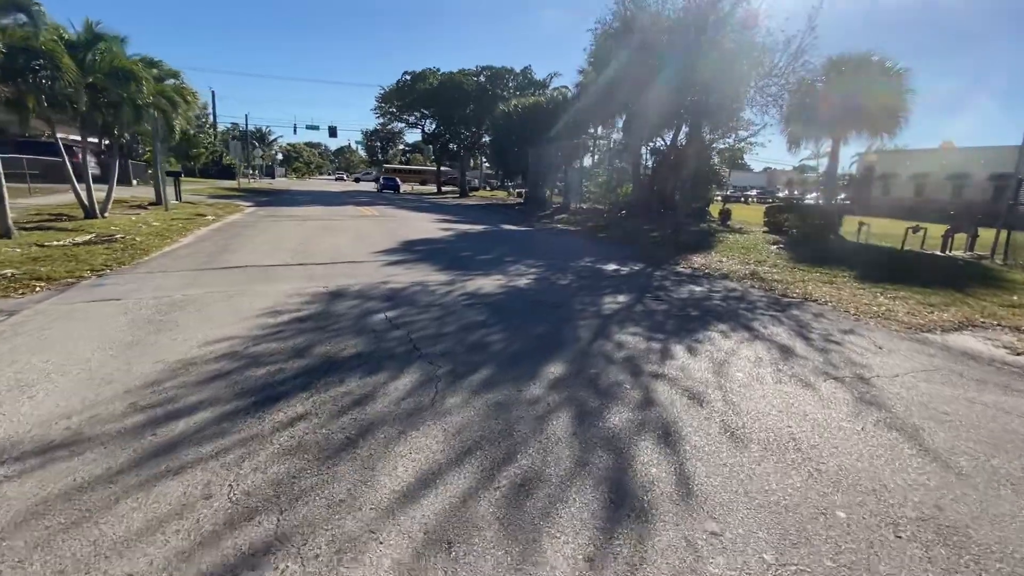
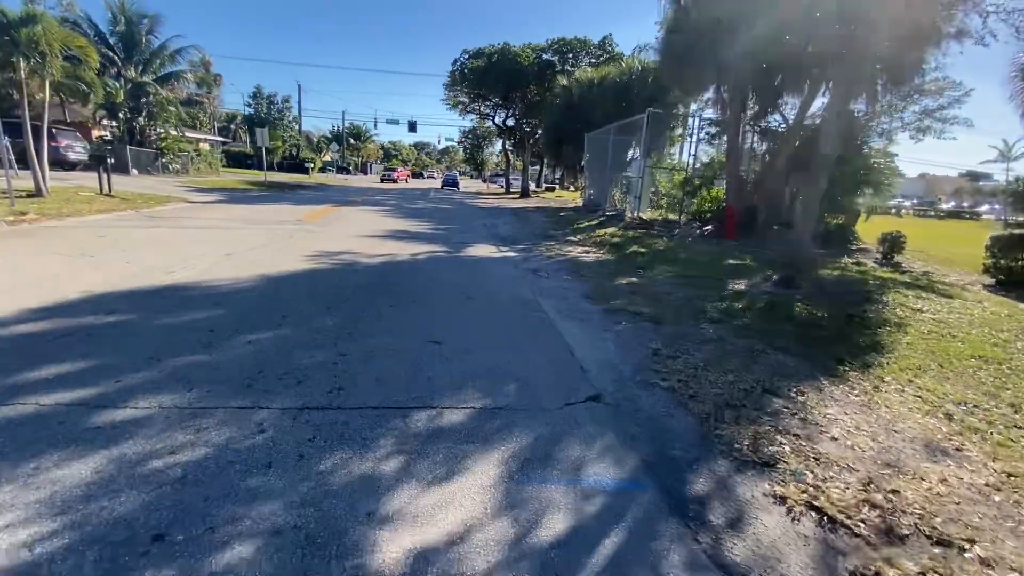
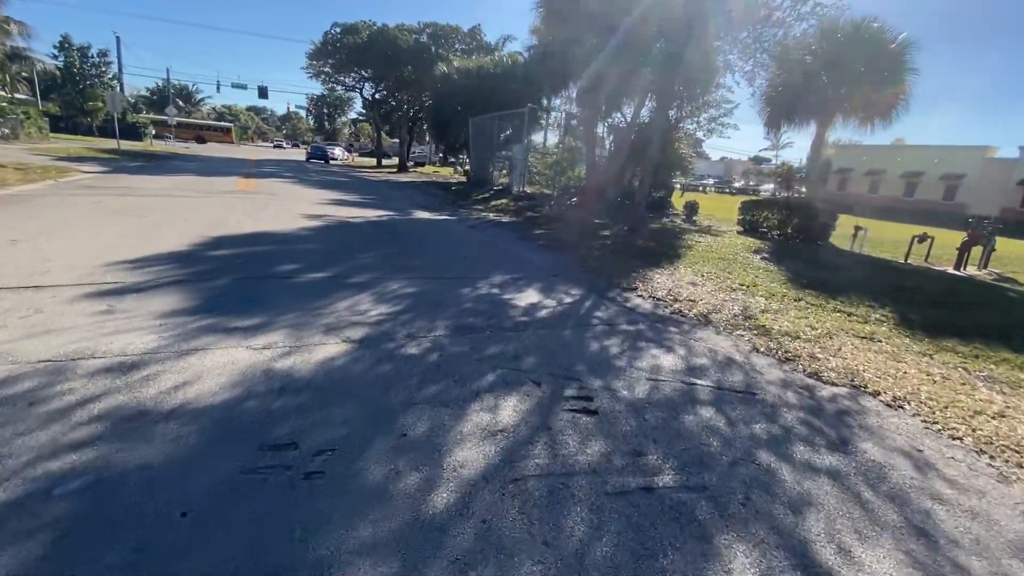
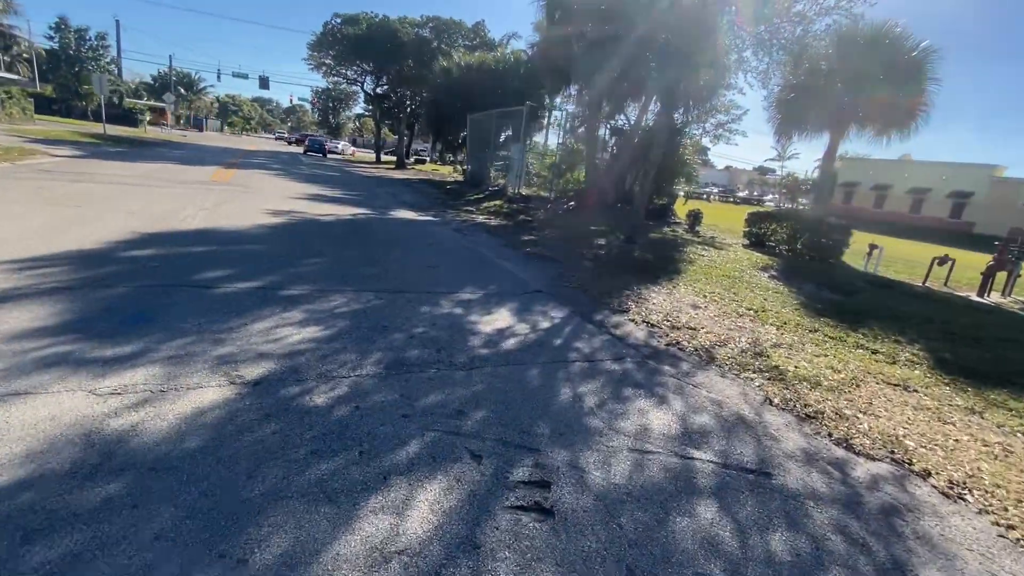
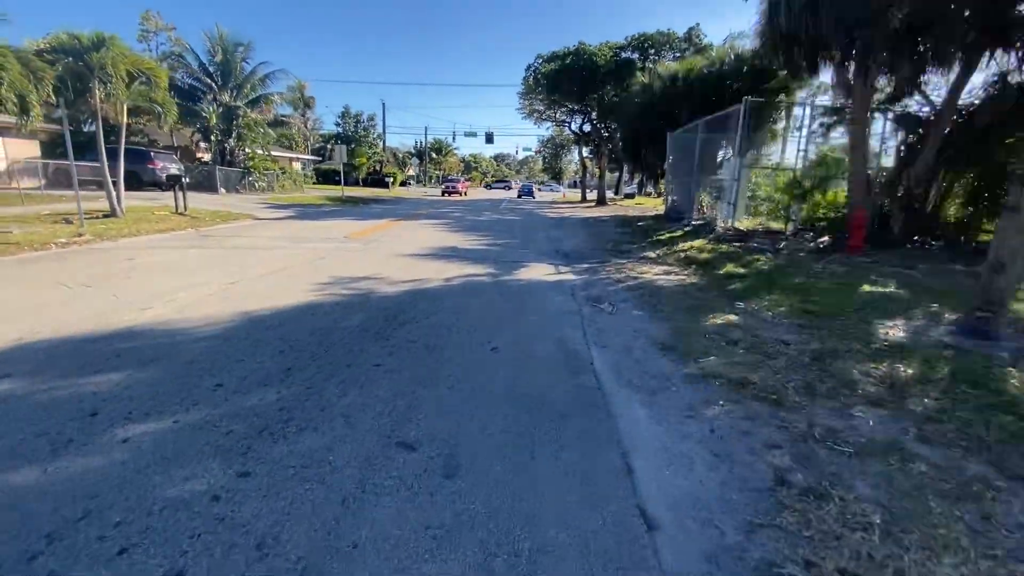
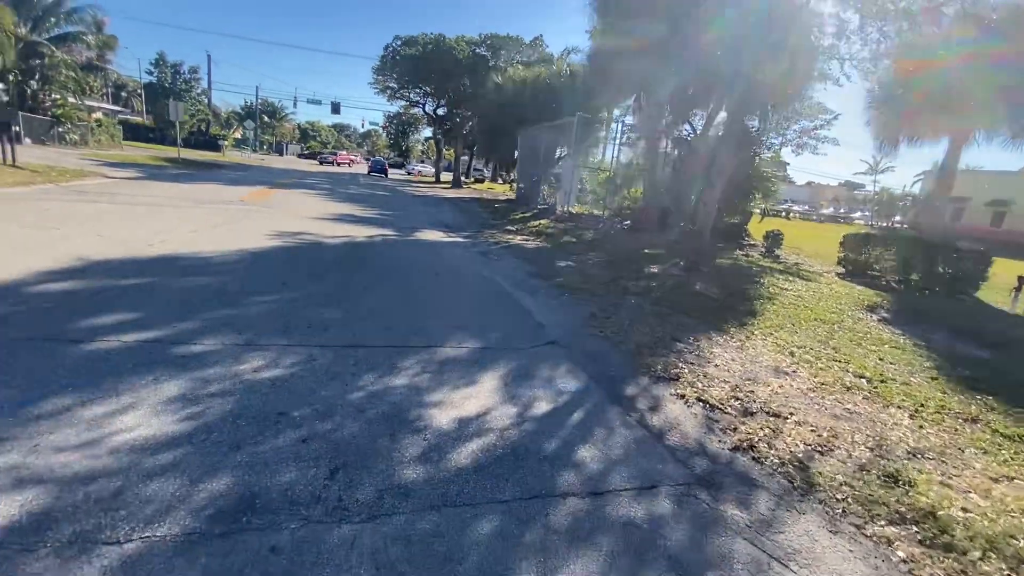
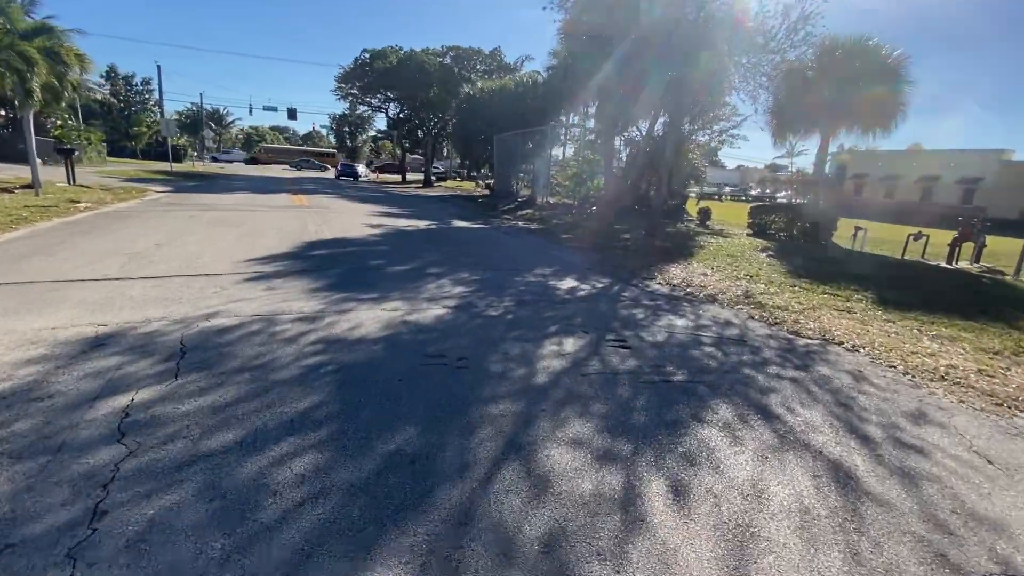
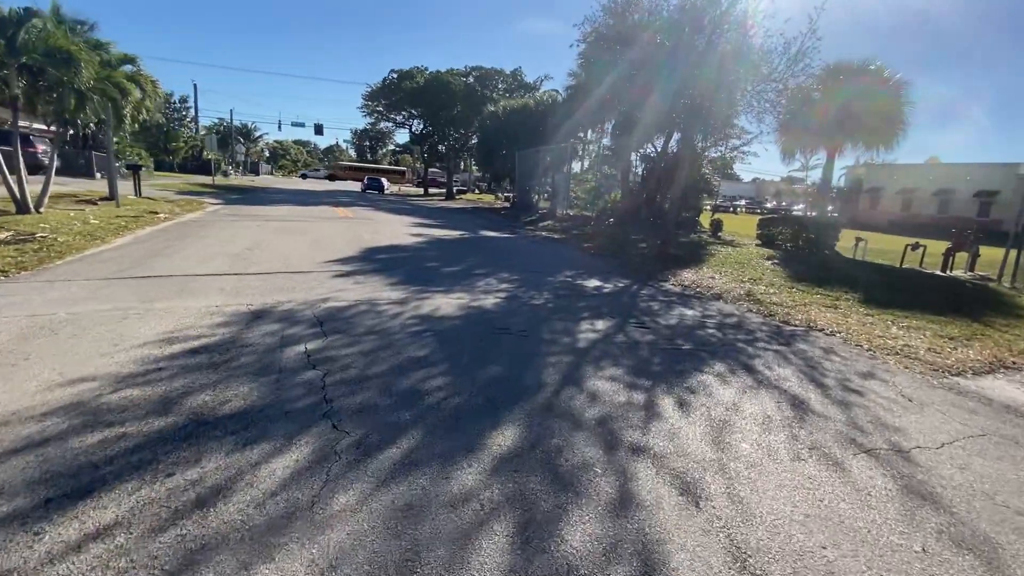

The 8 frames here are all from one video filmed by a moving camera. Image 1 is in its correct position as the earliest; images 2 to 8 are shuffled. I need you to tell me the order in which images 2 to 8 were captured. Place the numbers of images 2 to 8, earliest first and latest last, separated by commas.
8, 7, 3, 4, 6, 2, 5
